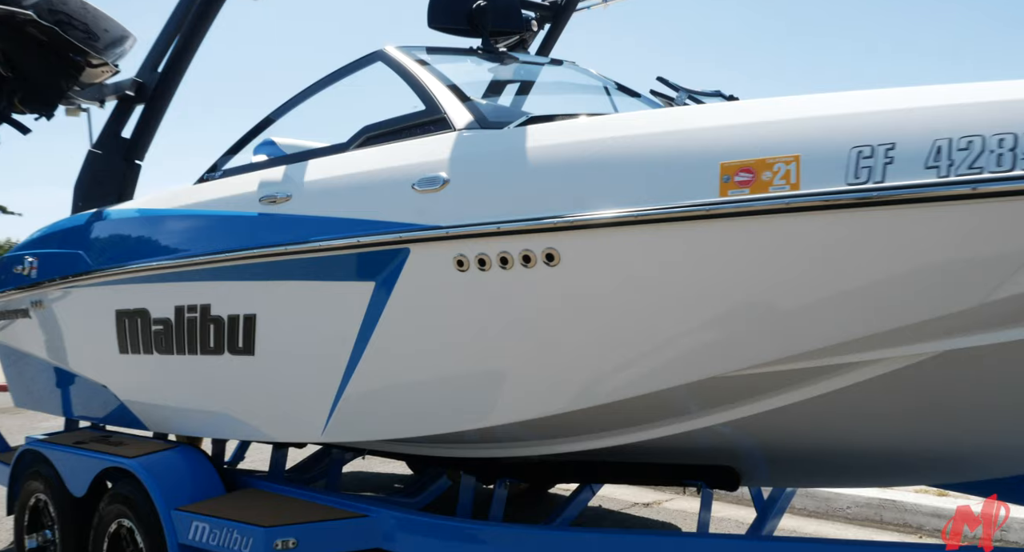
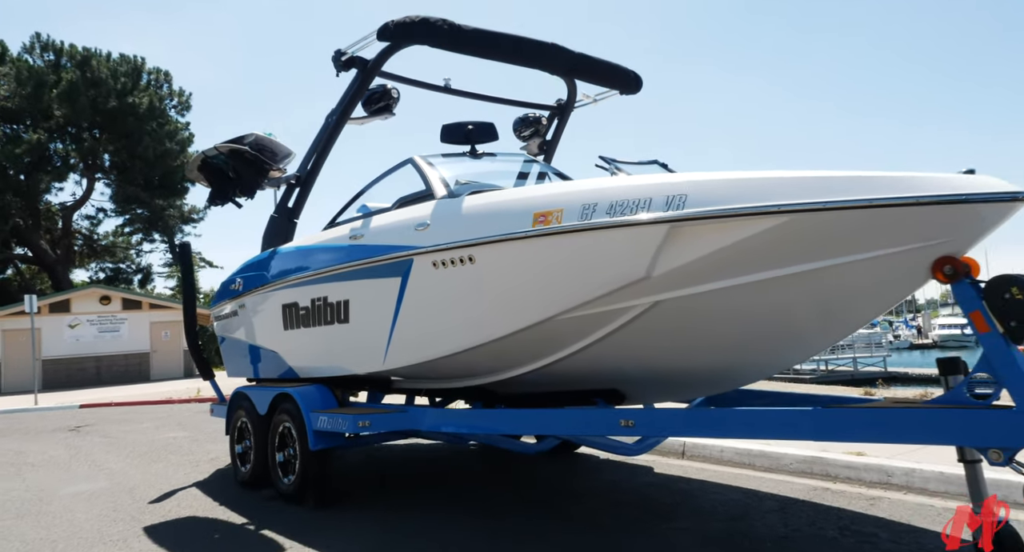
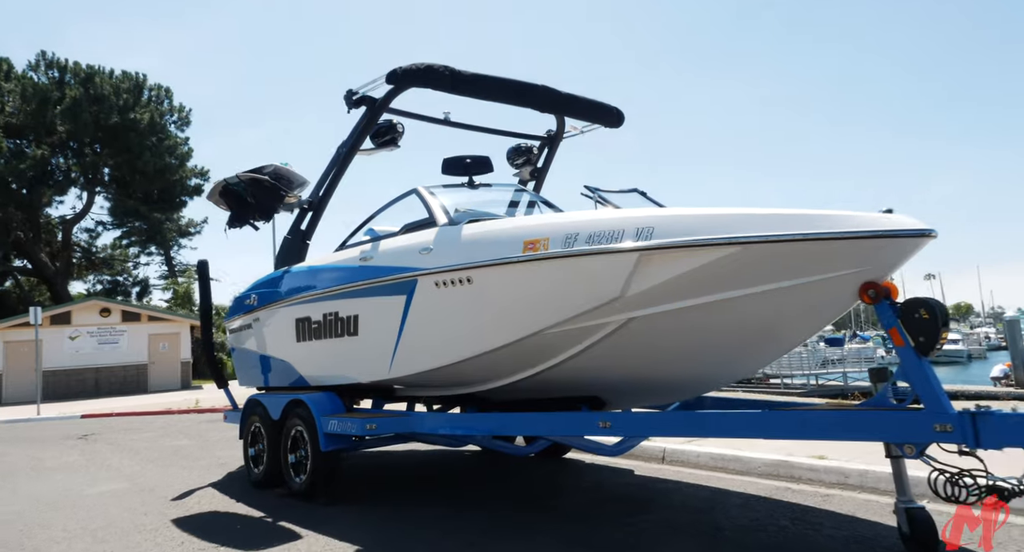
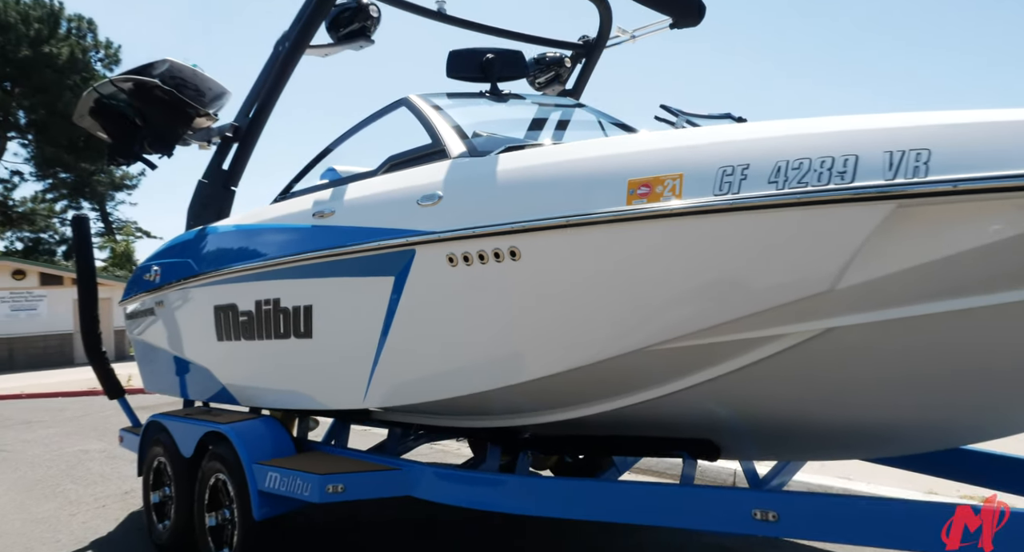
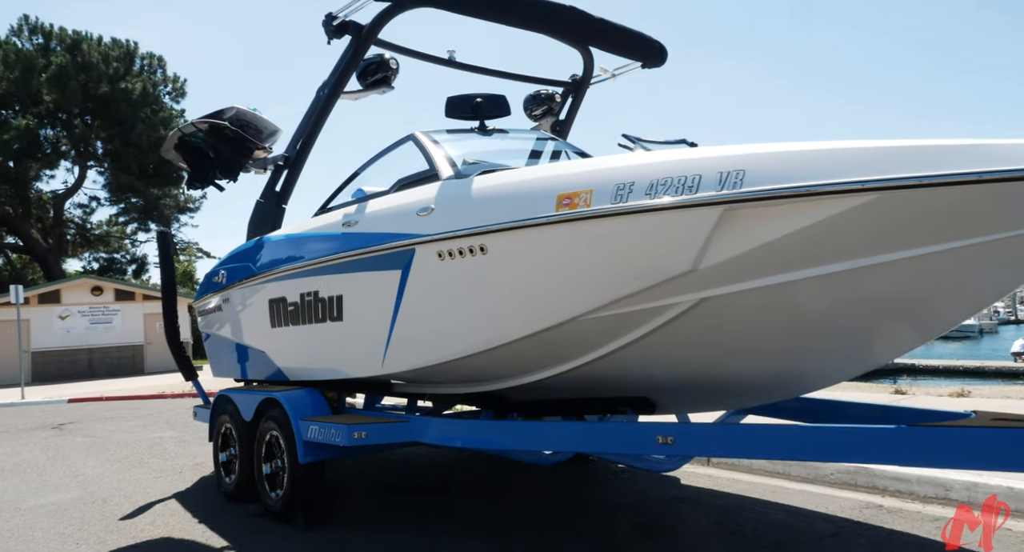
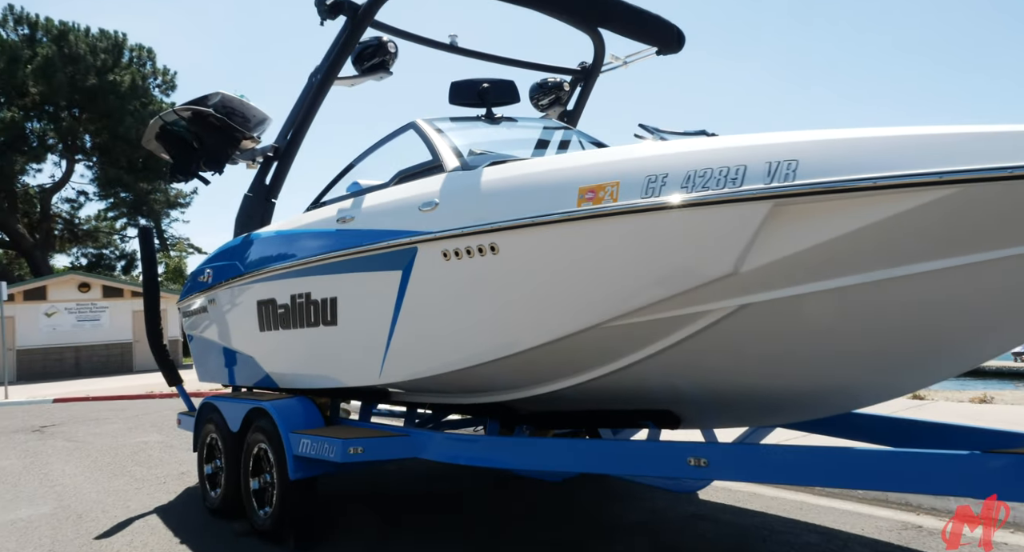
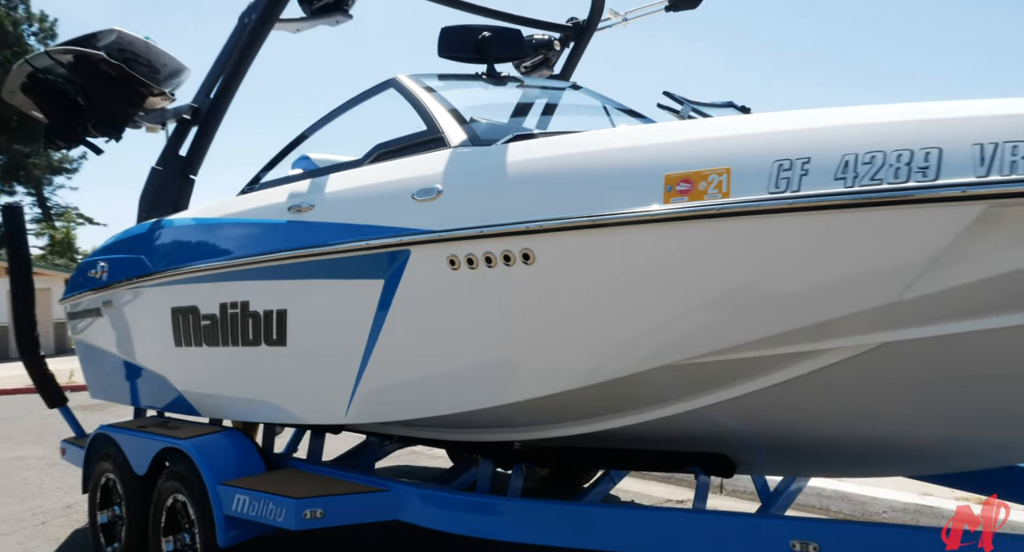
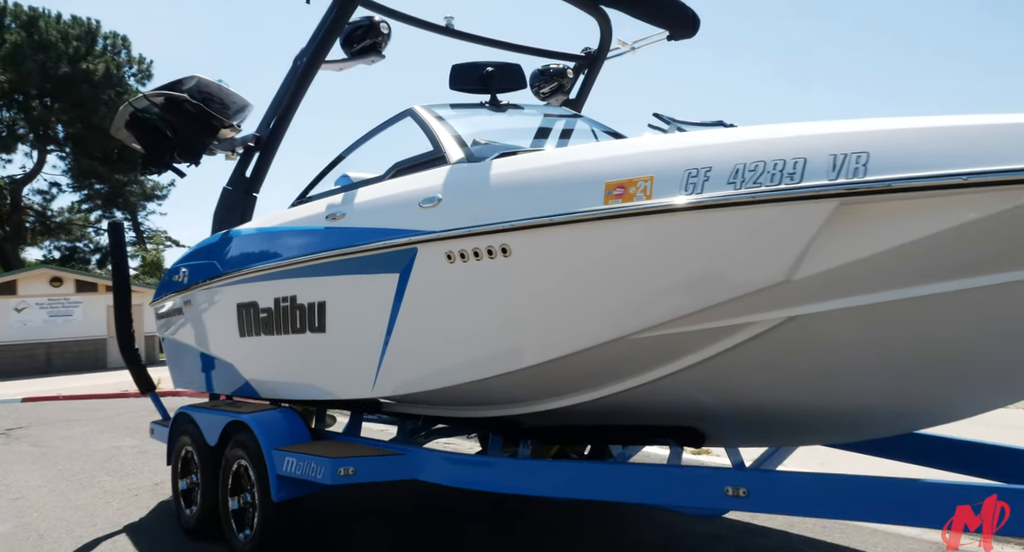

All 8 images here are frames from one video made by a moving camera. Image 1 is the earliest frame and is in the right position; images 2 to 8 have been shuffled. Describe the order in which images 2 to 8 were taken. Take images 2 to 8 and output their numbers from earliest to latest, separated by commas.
7, 4, 8, 6, 5, 2, 3
